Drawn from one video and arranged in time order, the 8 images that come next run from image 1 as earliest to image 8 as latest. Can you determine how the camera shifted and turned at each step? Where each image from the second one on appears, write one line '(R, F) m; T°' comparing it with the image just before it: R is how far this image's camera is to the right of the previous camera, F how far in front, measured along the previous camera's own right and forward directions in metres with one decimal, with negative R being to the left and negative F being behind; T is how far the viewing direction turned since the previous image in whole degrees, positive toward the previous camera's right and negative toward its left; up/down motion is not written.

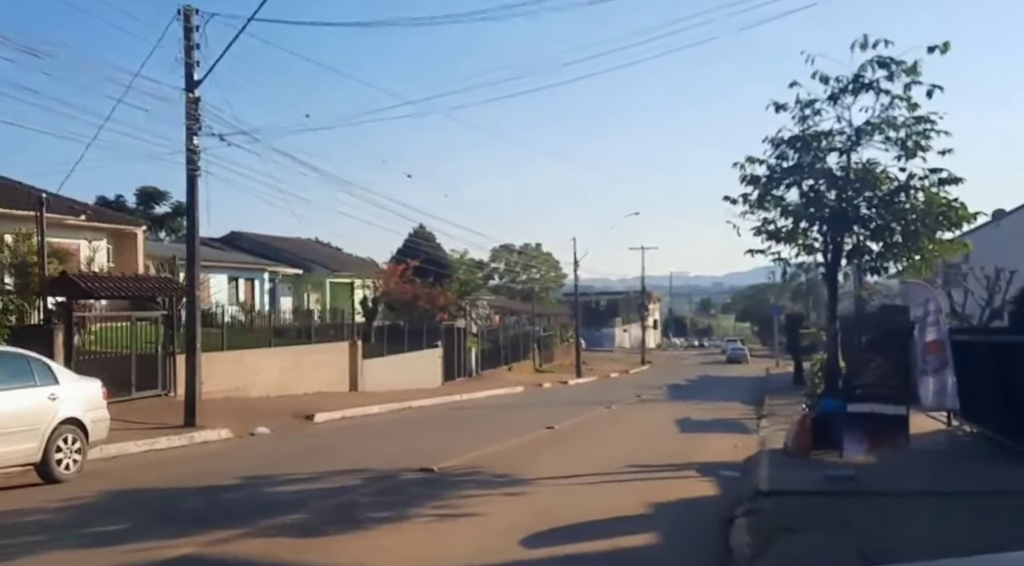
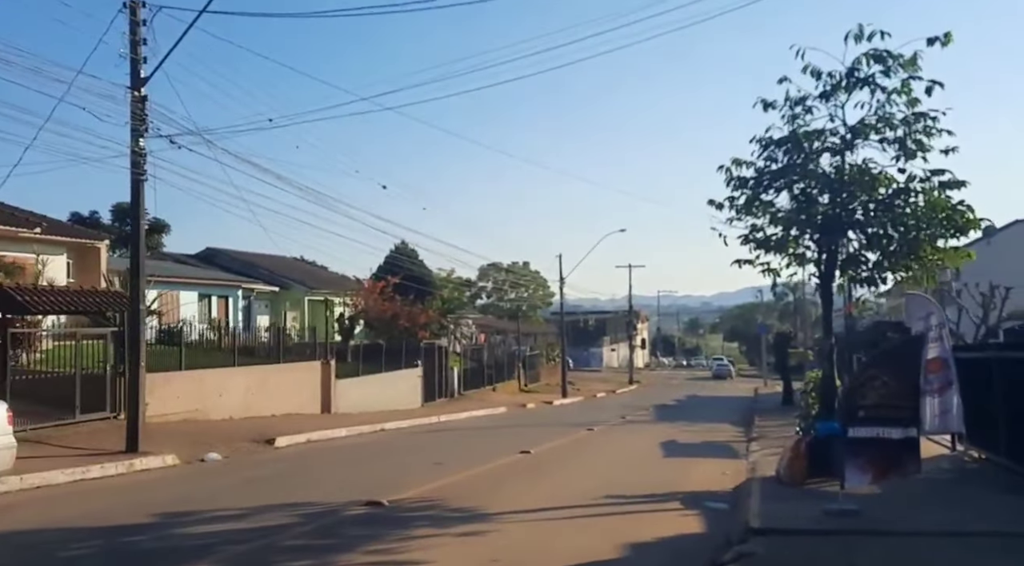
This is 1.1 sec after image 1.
(+0.3, +1.2) m; +1°
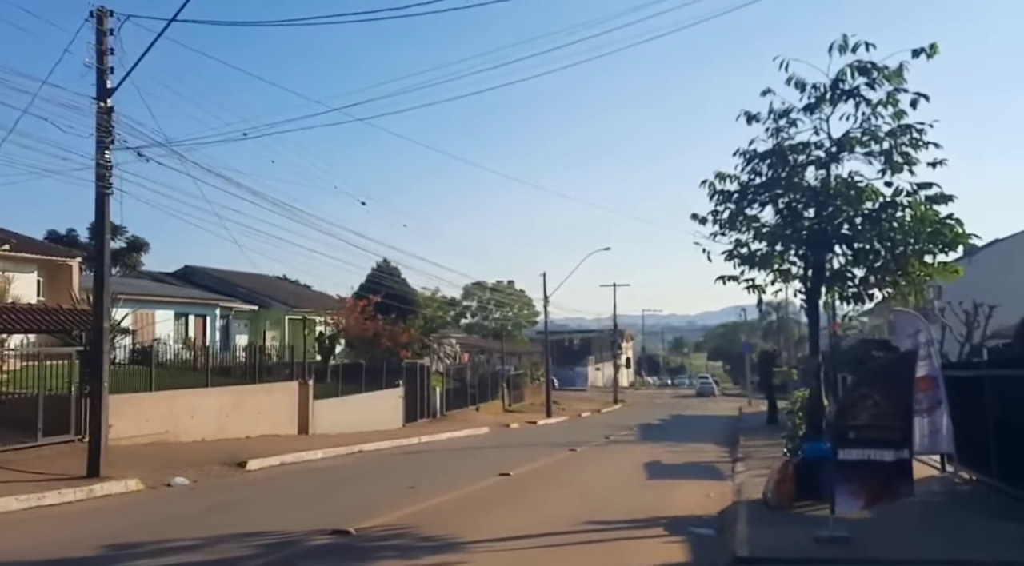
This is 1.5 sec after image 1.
(+0.1, +0.5) m; +1°
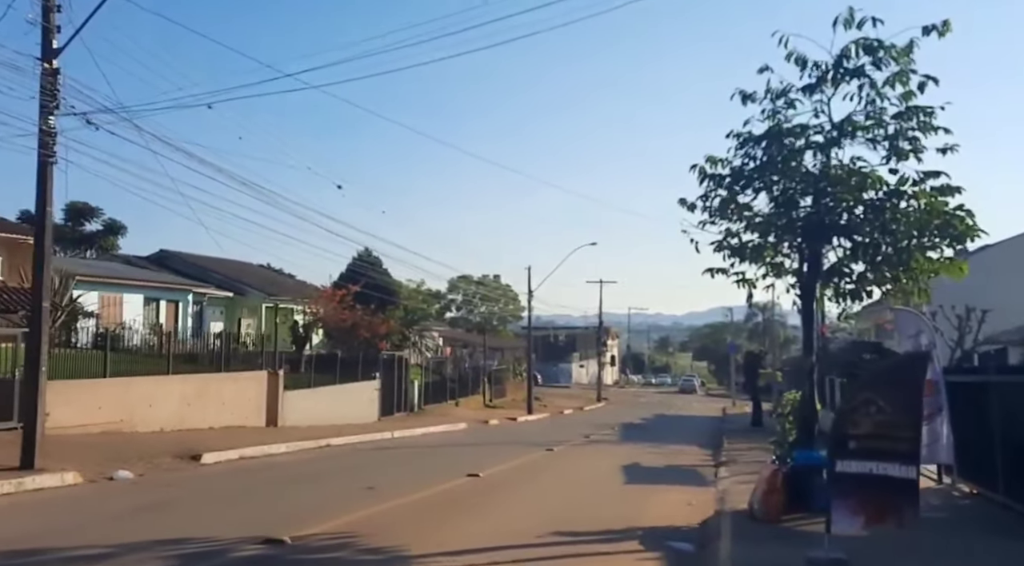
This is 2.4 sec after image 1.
(+0.2, +1.1) m; +1°
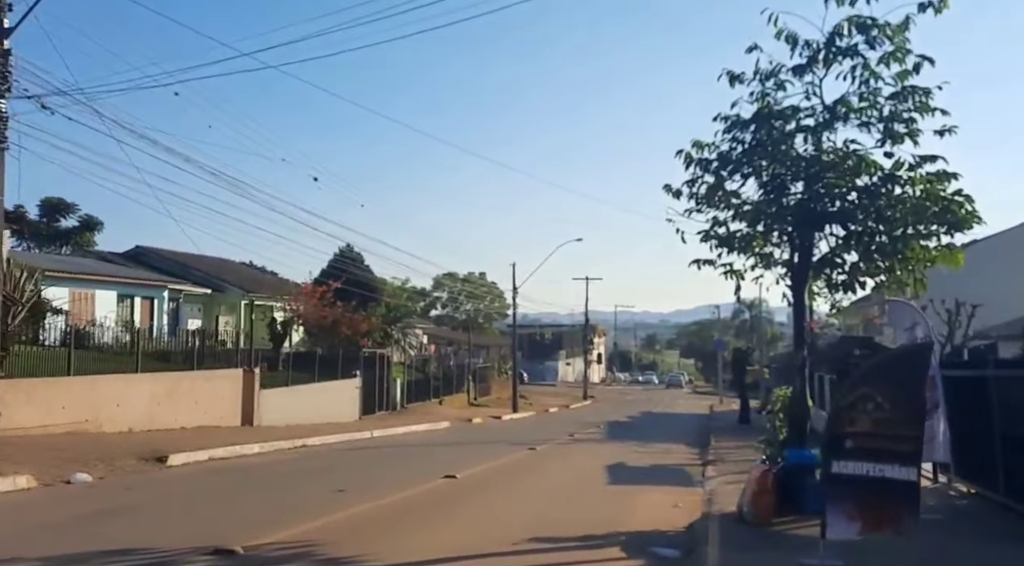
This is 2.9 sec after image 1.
(+0.1, +0.7) m; +1°
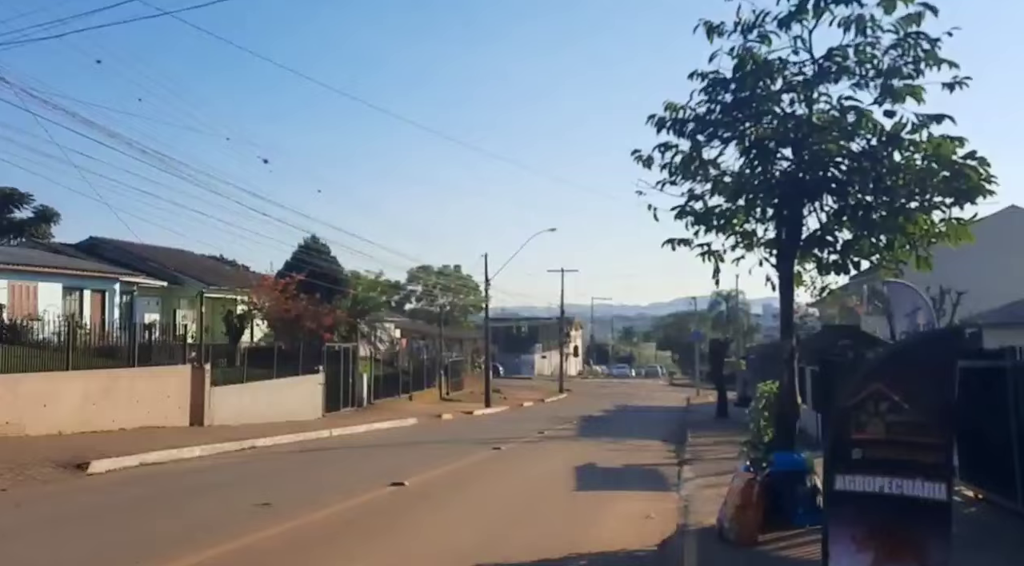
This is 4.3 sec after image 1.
(+0.4, +1.5) m; +1°
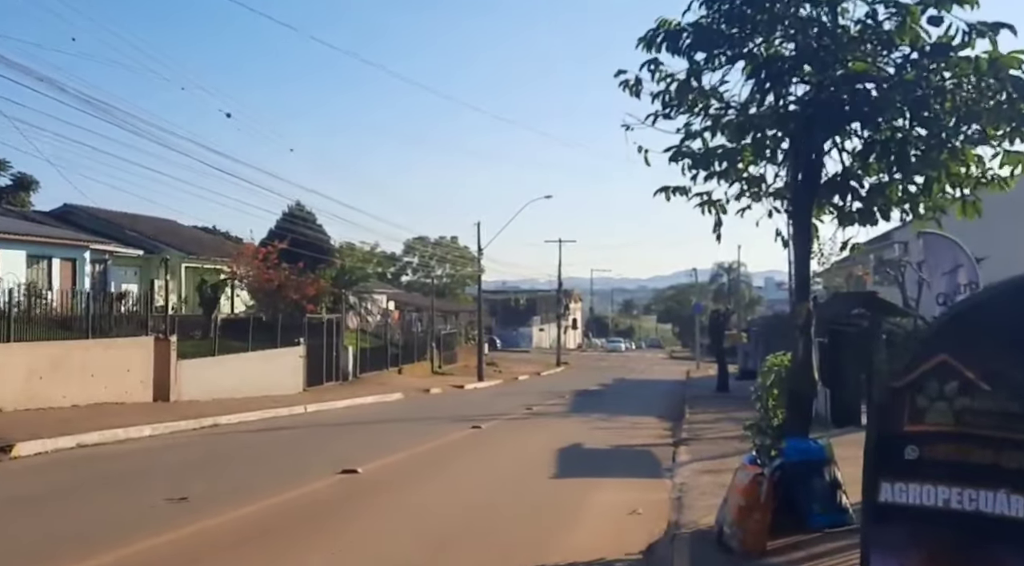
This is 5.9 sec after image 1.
(+0.4, +1.8) m; 0°
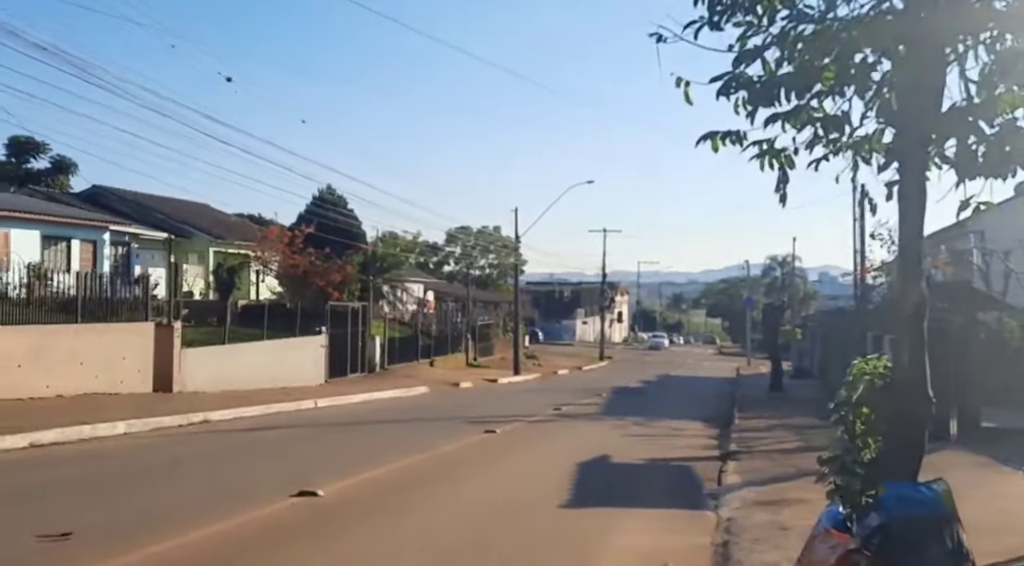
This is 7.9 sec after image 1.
(+0.5, +2.4) m; -3°
